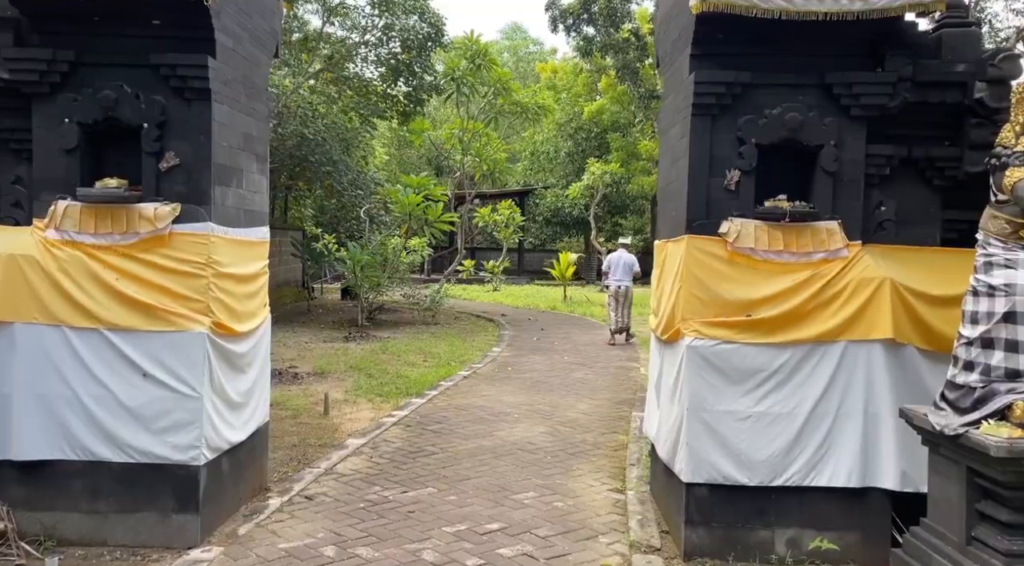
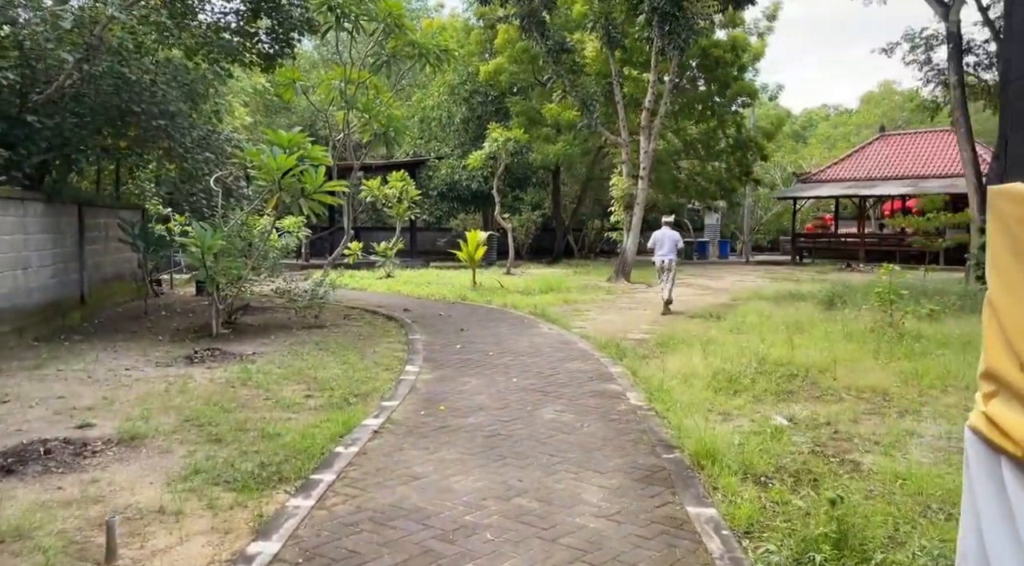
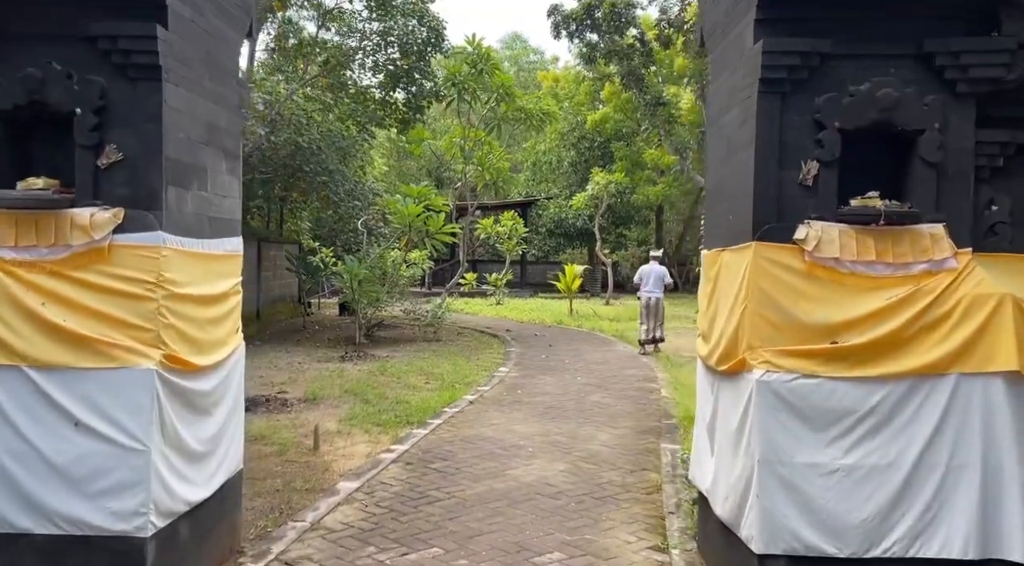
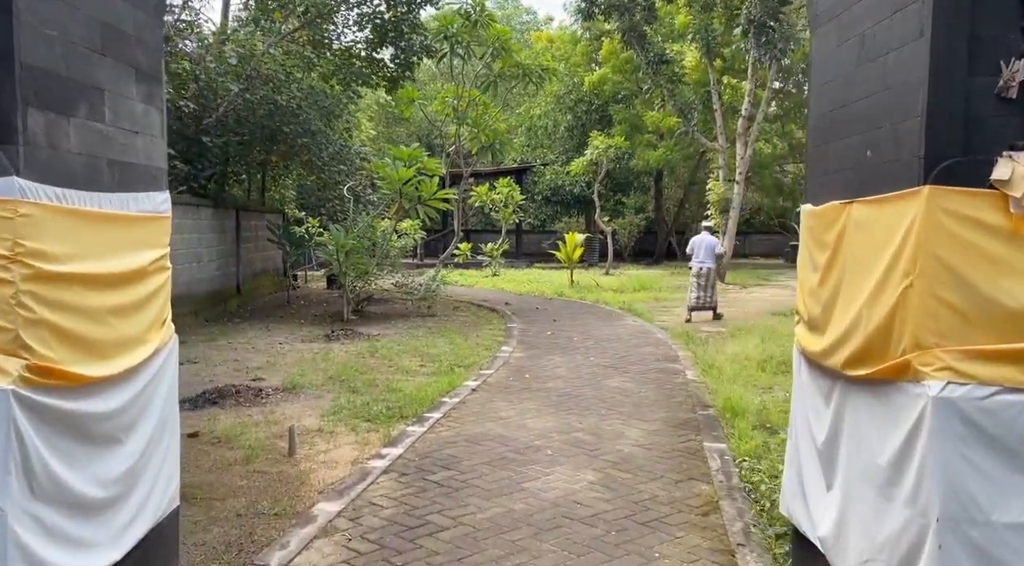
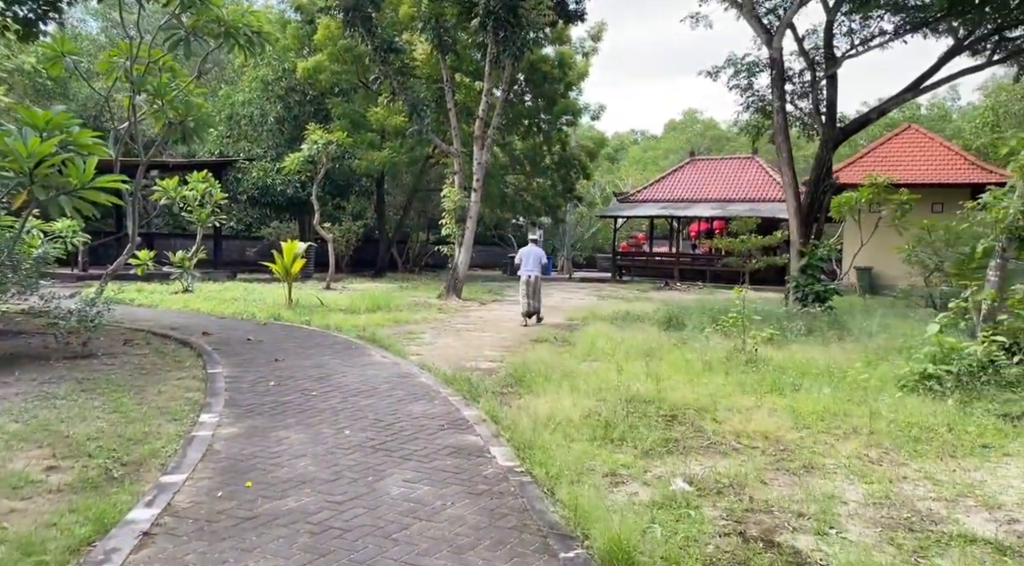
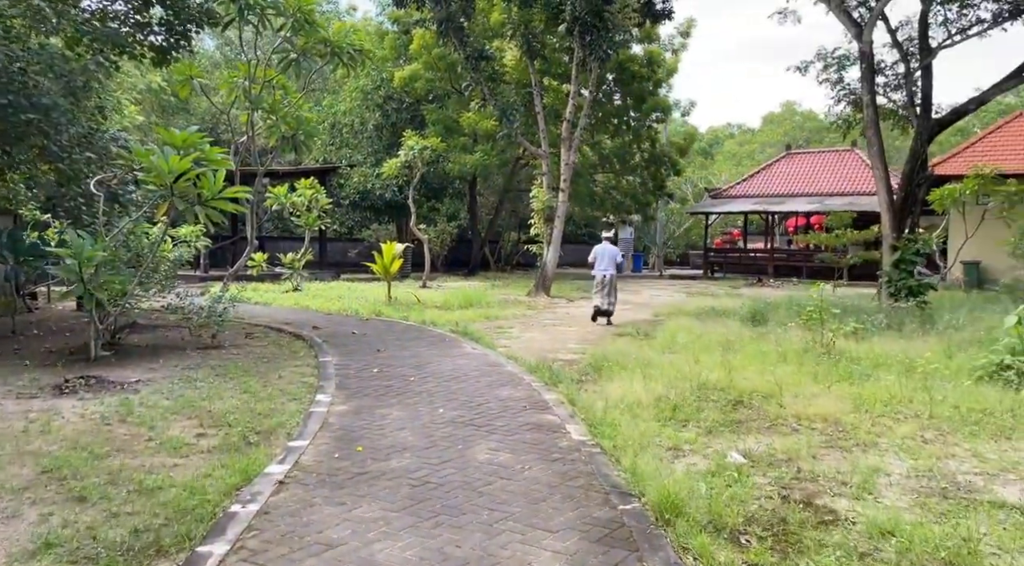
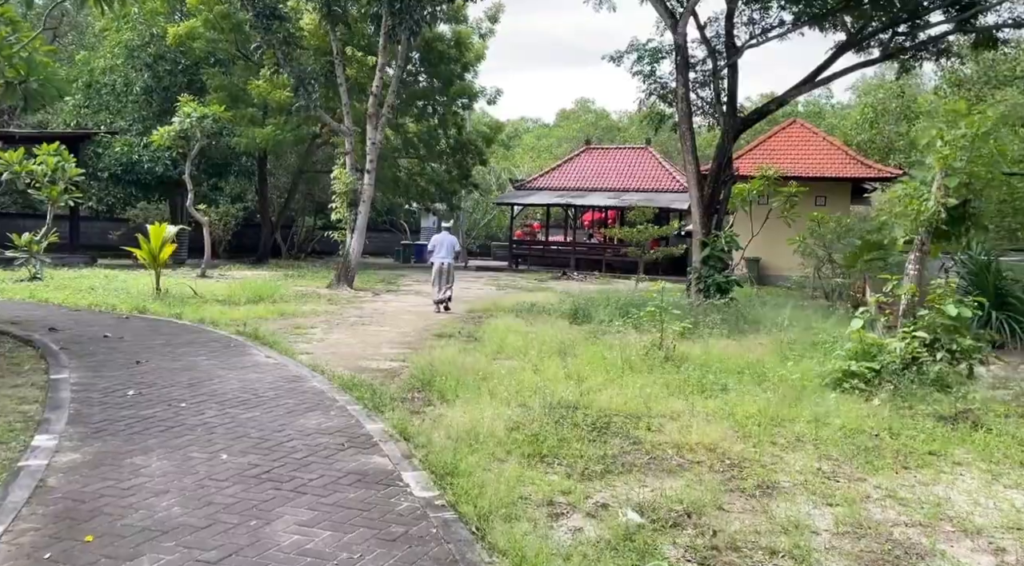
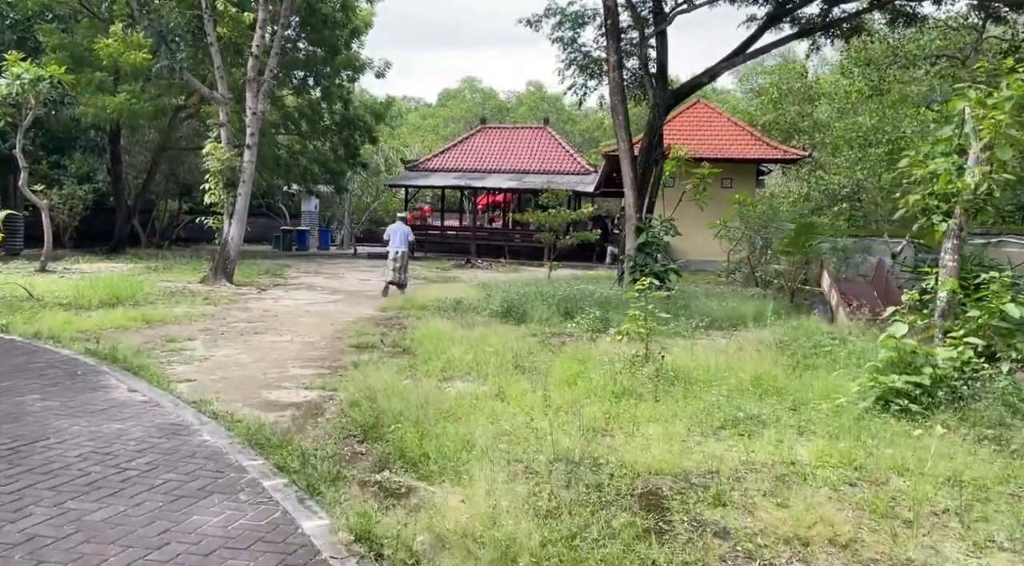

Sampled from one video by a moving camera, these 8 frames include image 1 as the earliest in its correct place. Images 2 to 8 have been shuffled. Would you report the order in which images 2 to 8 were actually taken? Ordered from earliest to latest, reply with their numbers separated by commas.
3, 4, 2, 6, 5, 7, 8
